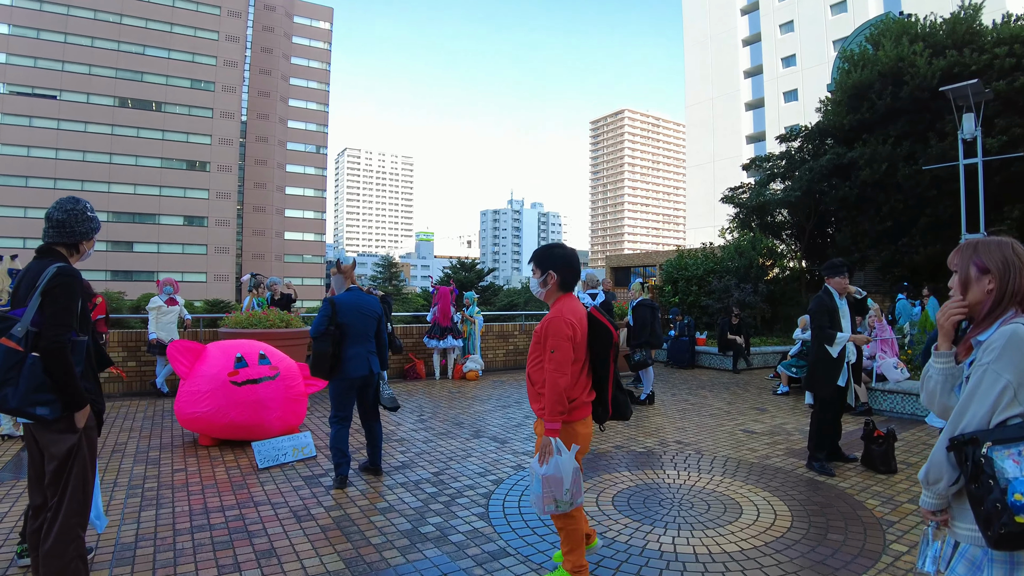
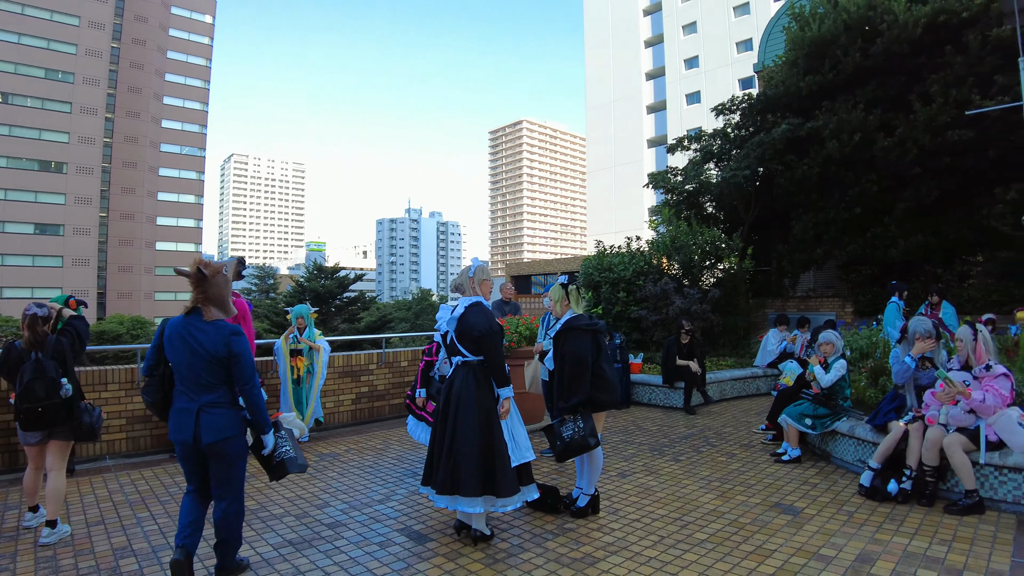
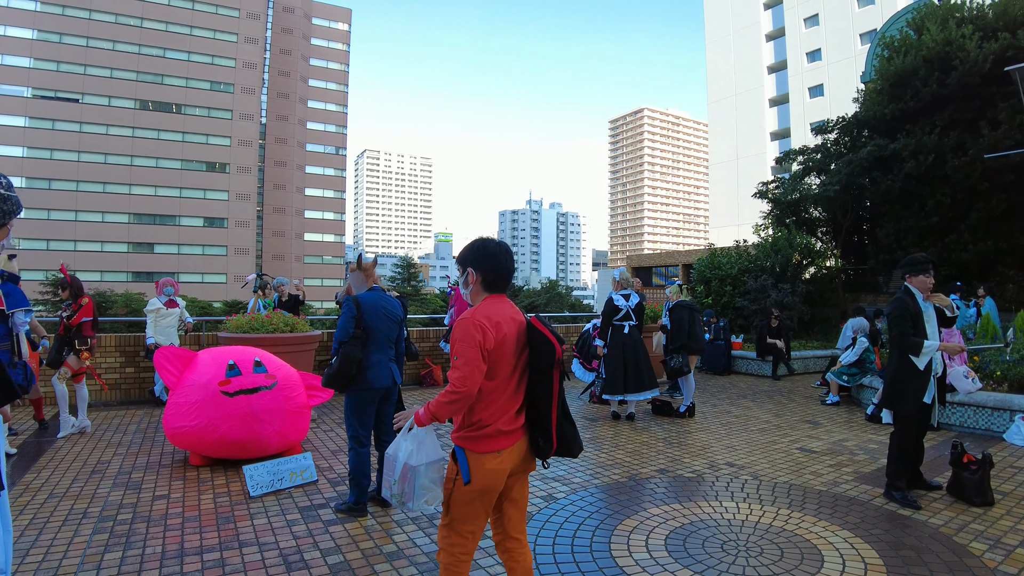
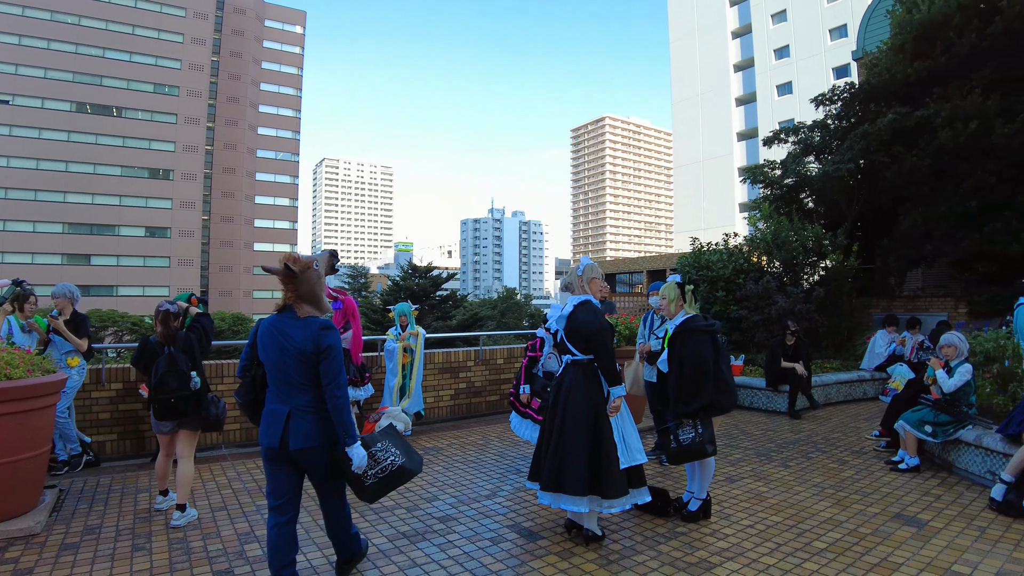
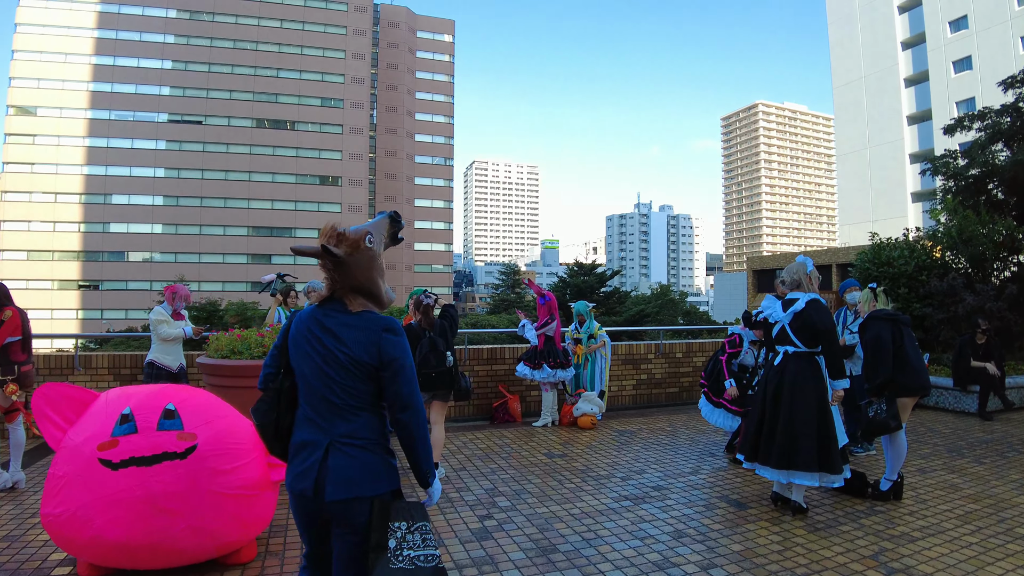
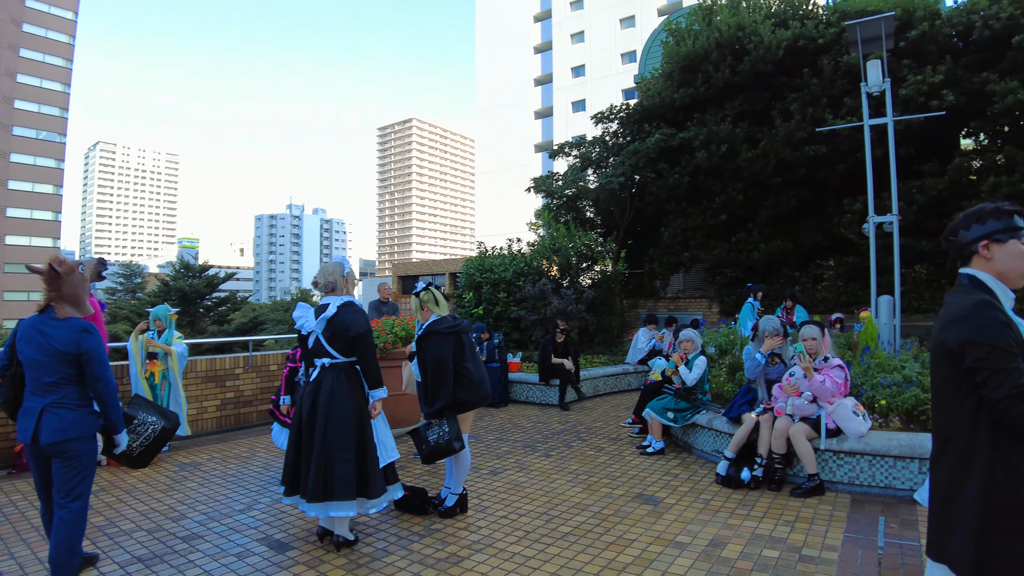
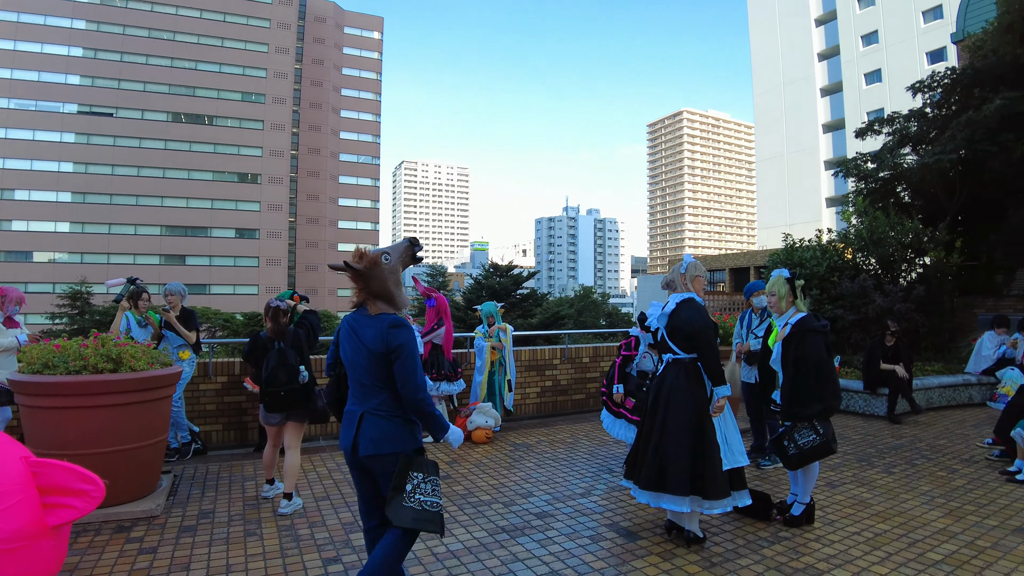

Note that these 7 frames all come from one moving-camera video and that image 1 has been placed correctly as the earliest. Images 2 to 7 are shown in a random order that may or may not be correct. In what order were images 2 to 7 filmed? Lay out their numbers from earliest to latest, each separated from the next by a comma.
3, 5, 7, 4, 2, 6
